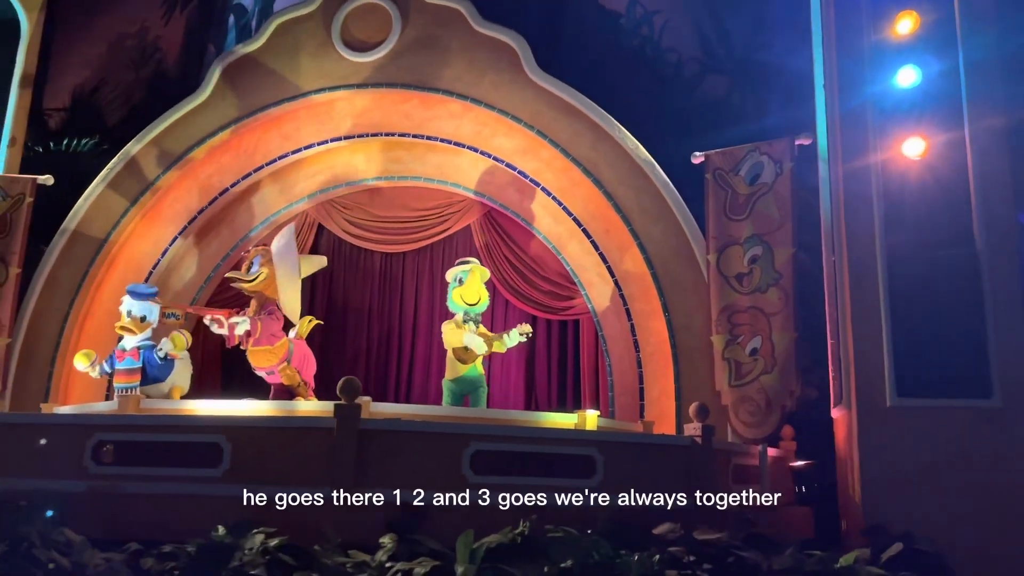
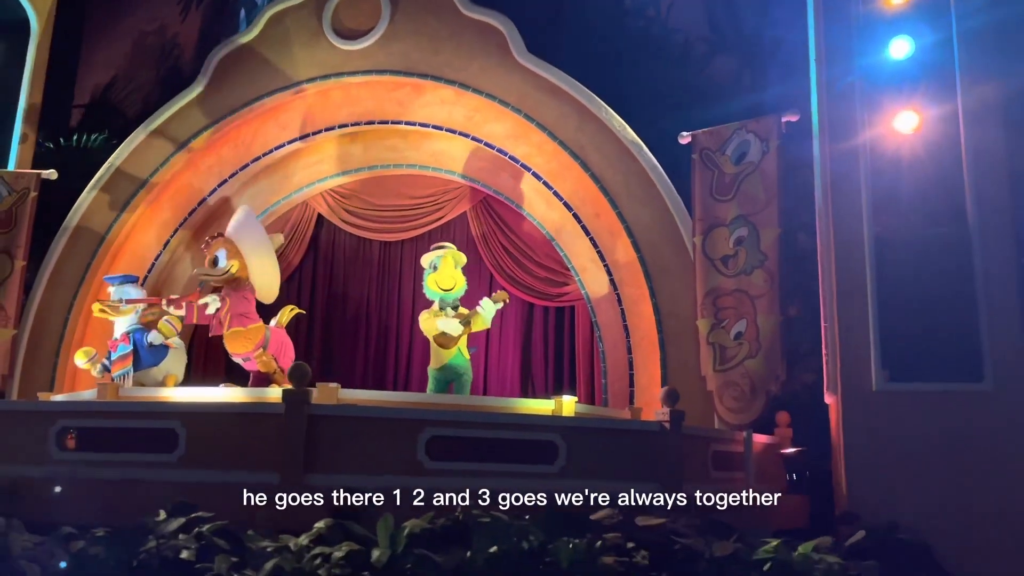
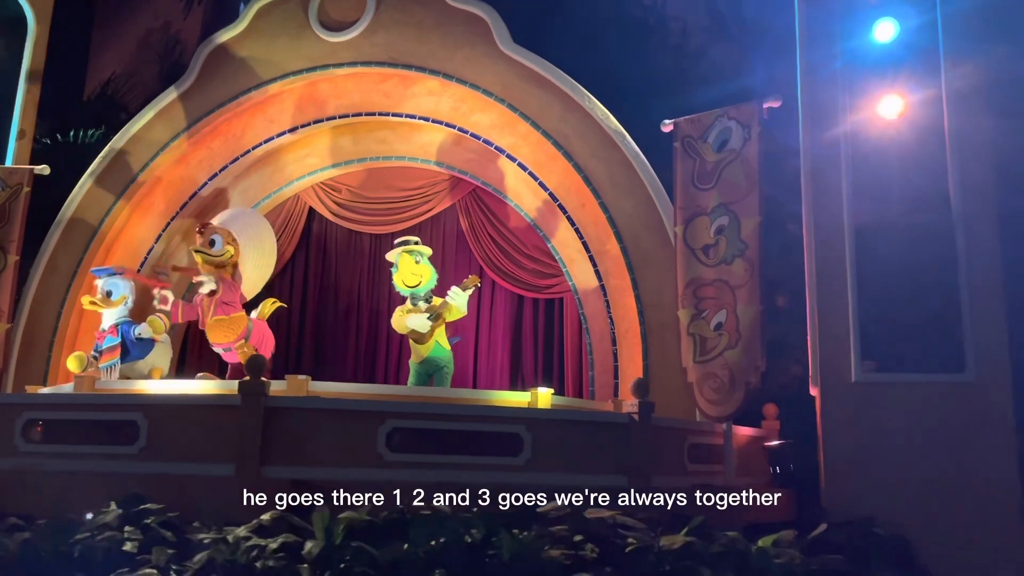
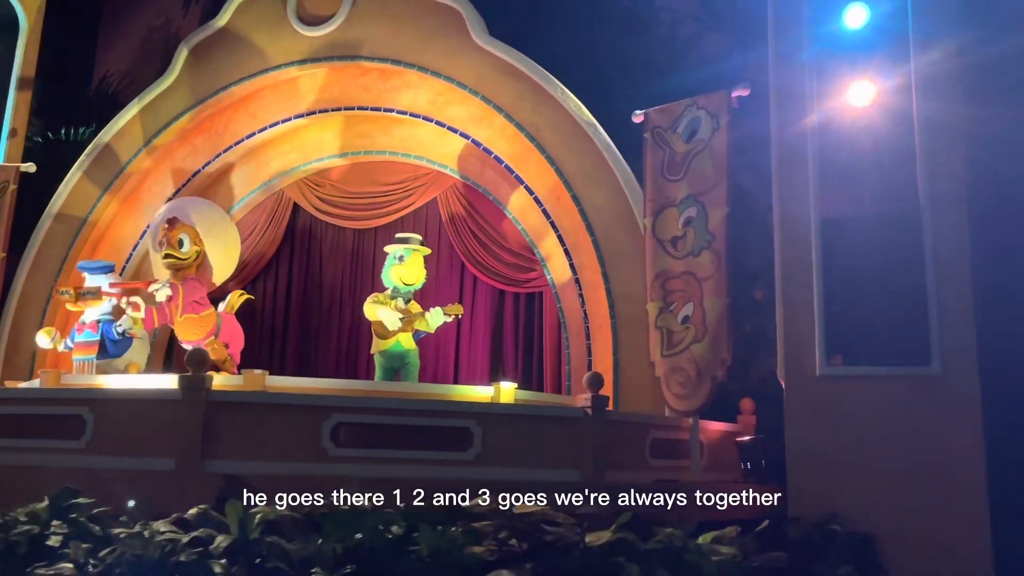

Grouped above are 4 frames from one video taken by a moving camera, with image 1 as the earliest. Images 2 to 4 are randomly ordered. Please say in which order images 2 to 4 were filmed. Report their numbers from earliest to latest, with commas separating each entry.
2, 3, 4
